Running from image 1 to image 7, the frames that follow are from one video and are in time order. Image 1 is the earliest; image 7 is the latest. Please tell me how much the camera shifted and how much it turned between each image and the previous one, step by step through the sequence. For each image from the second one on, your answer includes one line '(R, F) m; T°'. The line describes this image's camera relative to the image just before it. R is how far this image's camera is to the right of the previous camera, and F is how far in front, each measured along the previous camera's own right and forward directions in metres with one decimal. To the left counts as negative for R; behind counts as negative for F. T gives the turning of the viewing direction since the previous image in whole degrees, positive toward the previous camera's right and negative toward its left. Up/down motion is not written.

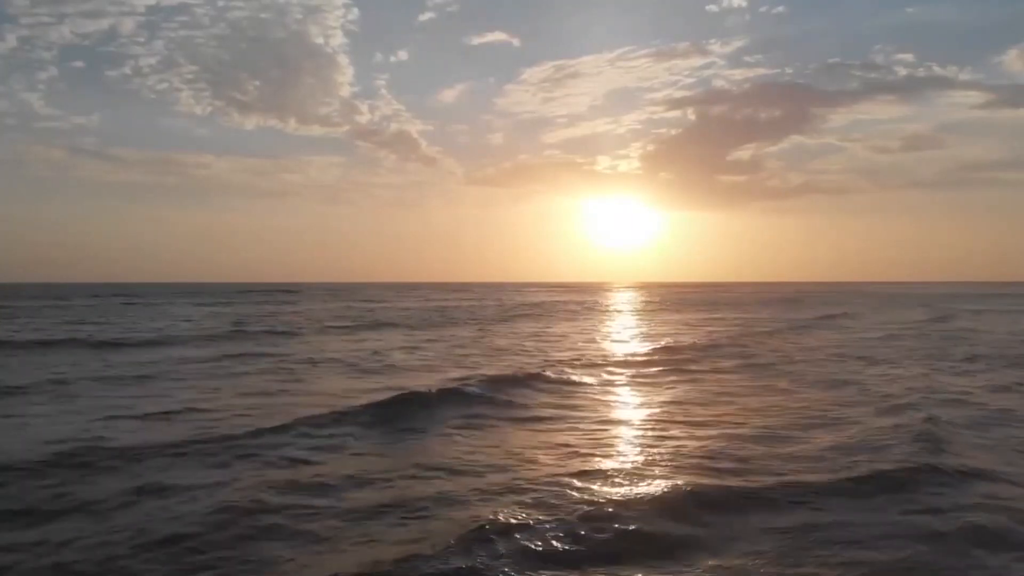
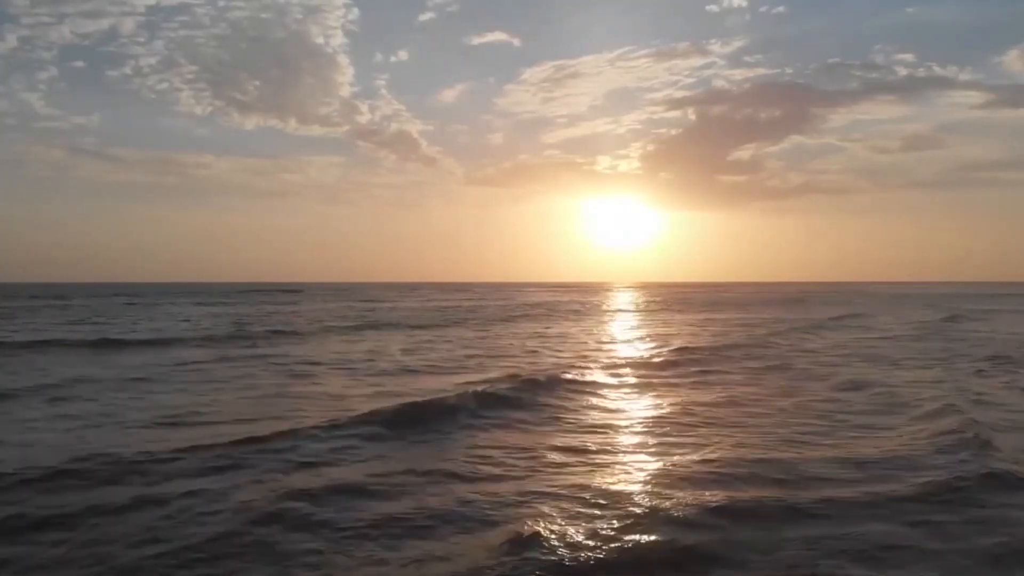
(-2.4, -3.4) m; 0°
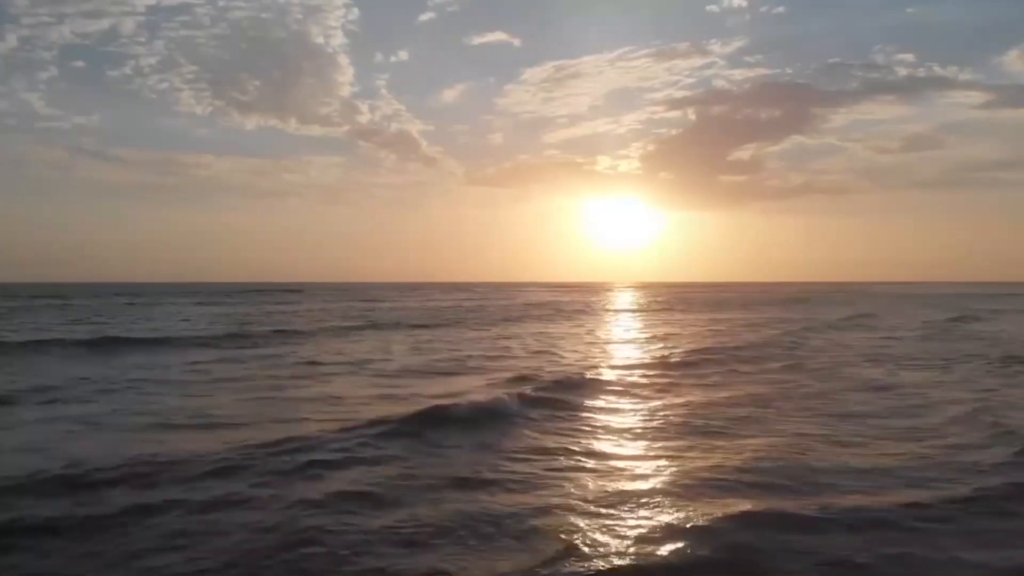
(-1.2, -2.5) m; 0°
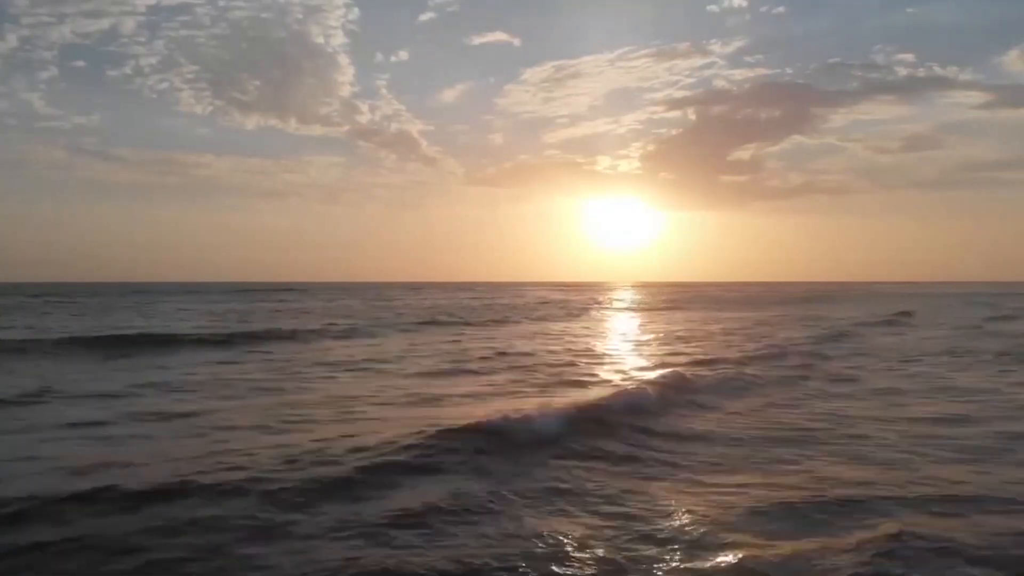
(-0.6, +1.2) m; 0°
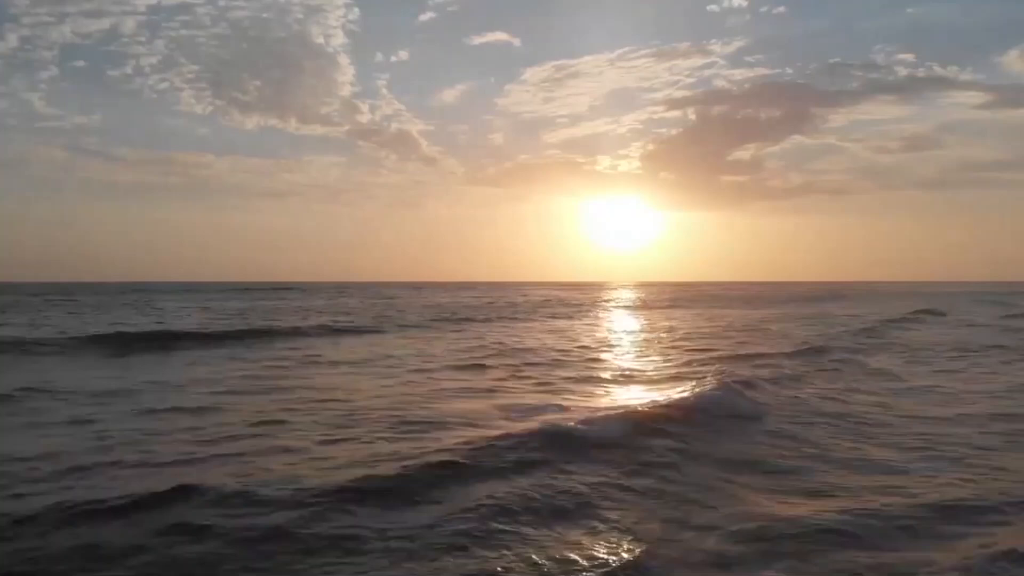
(+0.2, +0.5) m; 0°
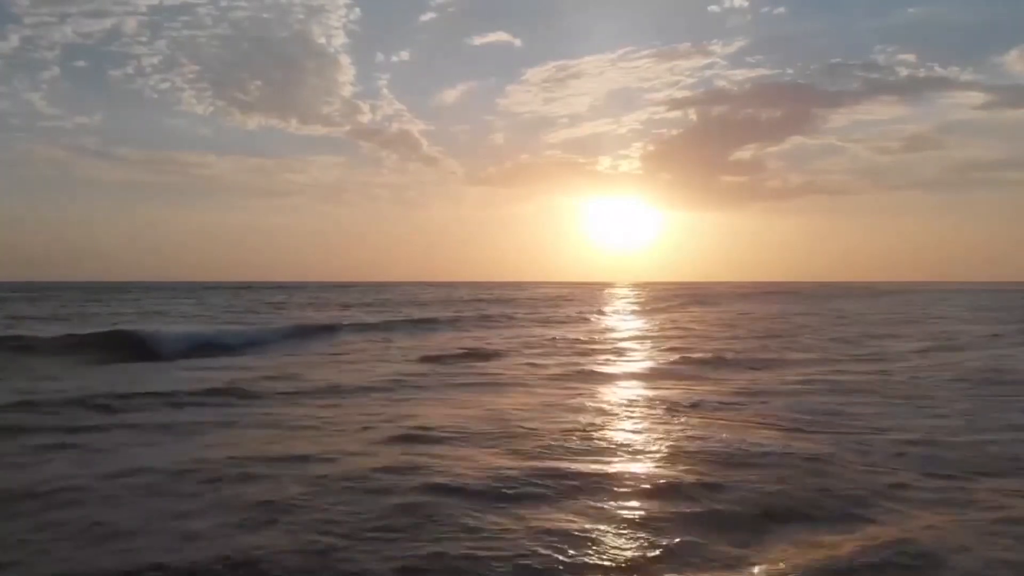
(-0.5, +0.7) m; 0°
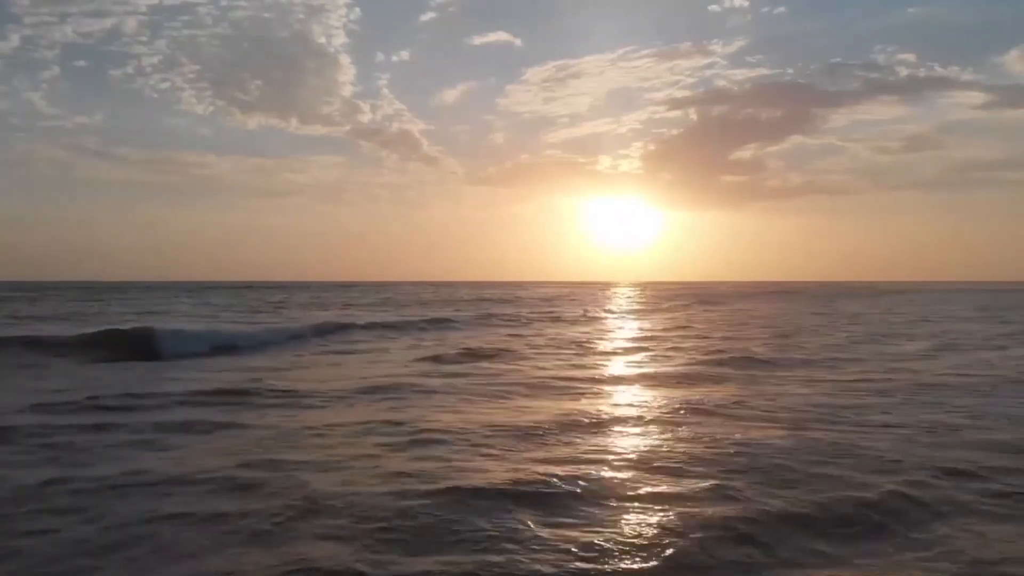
(+0.9, +0.5) m; 0°
